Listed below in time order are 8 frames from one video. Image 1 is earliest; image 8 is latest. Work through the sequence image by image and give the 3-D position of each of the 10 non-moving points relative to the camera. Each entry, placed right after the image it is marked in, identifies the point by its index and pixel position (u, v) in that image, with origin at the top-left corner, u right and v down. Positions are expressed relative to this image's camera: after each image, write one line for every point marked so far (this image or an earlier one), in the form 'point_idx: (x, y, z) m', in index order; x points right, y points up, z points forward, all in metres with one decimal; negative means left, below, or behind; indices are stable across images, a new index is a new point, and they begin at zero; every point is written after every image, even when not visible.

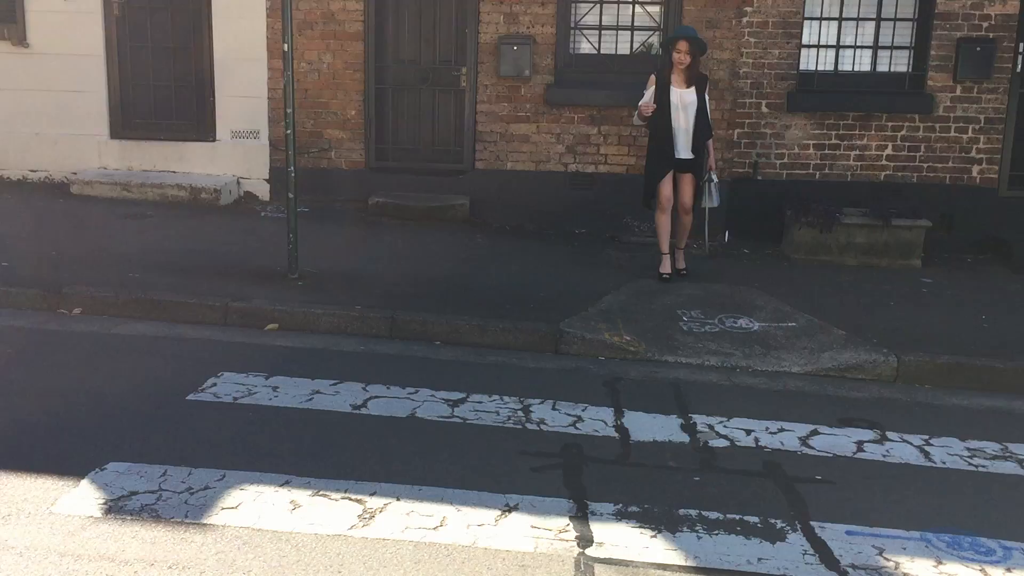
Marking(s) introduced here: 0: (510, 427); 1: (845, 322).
0: (0.0, -0.7, +4.7) m
1: (+2.4, -0.2, +6.9) m
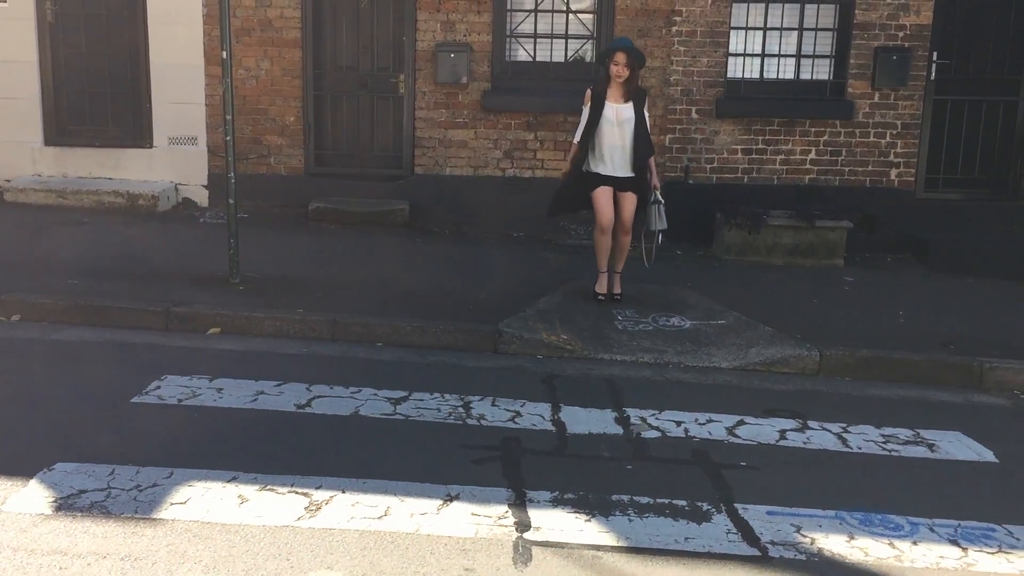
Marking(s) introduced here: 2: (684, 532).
0: (-0.3, -0.7, +4.9) m
1: (+1.9, -0.2, +7.2) m
2: (+0.7, -0.9, +3.7) m
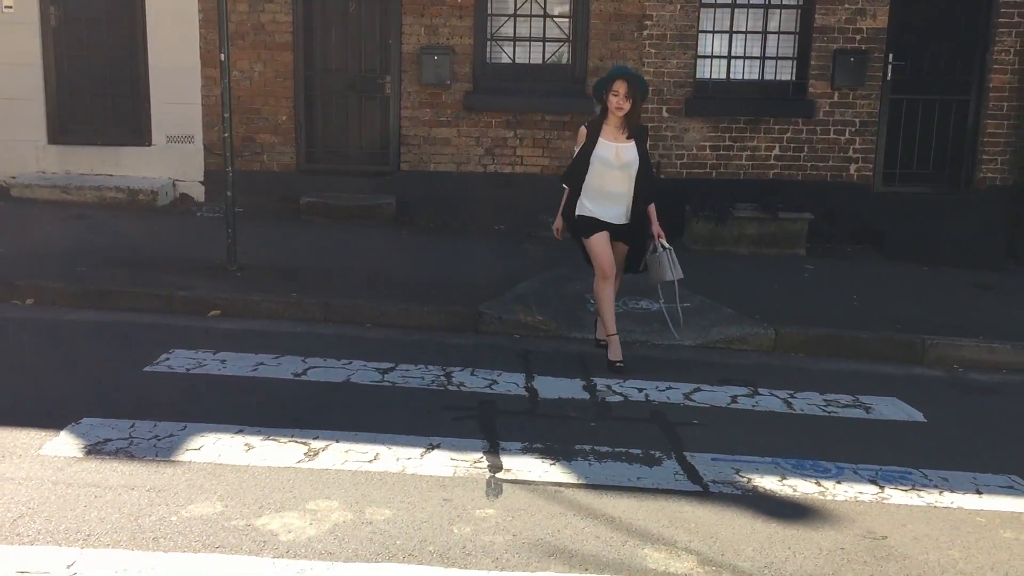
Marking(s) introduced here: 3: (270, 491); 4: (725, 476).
0: (-0.4, -0.6, +5.4) m
1: (+1.8, -0.1, +7.7) m
2: (+0.5, -0.8, +4.3) m
3: (-0.9, -0.8, +3.8) m
4: (+1.0, -0.8, +4.3) m
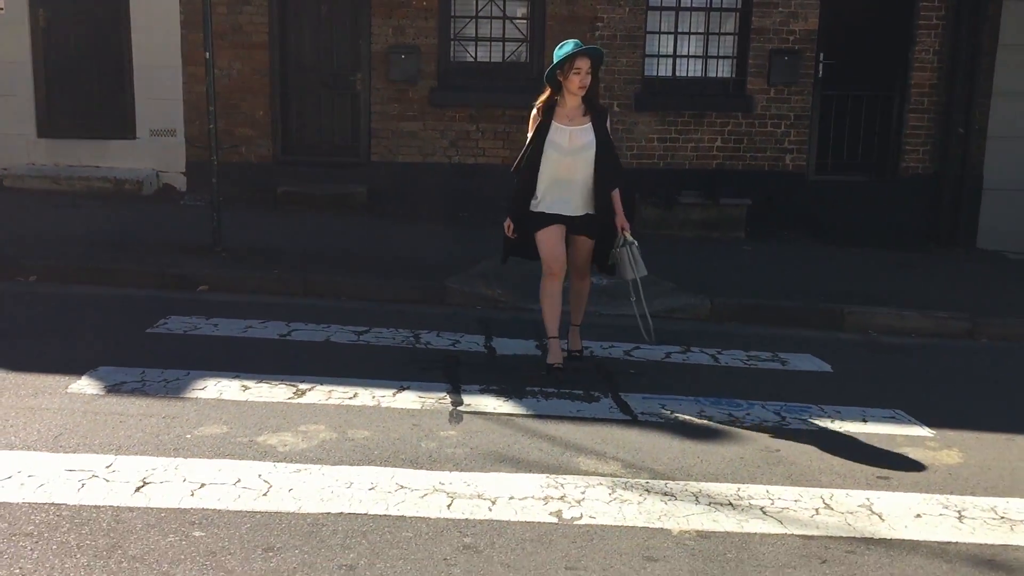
0: (-0.7, -0.4, +6.1) m
1: (+1.4, +0.1, +8.5) m
2: (+0.3, -0.6, +5.0) m
3: (-1.1, -0.6, +4.5) m
4: (+0.7, -0.6, +5.1) m
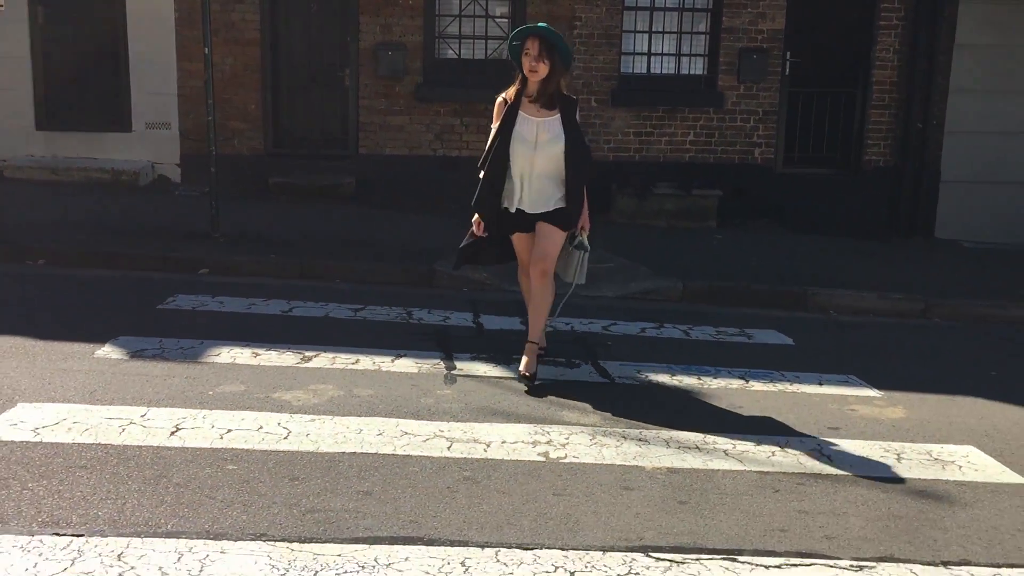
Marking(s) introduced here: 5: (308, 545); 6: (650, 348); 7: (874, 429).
0: (-0.8, -0.2, +6.6) m
1: (+1.3, +0.2, +9.0) m
2: (+0.3, -0.5, +5.5) m
3: (-1.2, -0.5, +4.9) m
4: (+0.7, -0.5, +5.6) m
5: (-0.6, -0.8, +3.1) m
6: (+0.9, -0.4, +6.3) m
7: (+1.8, -0.7, +4.8) m
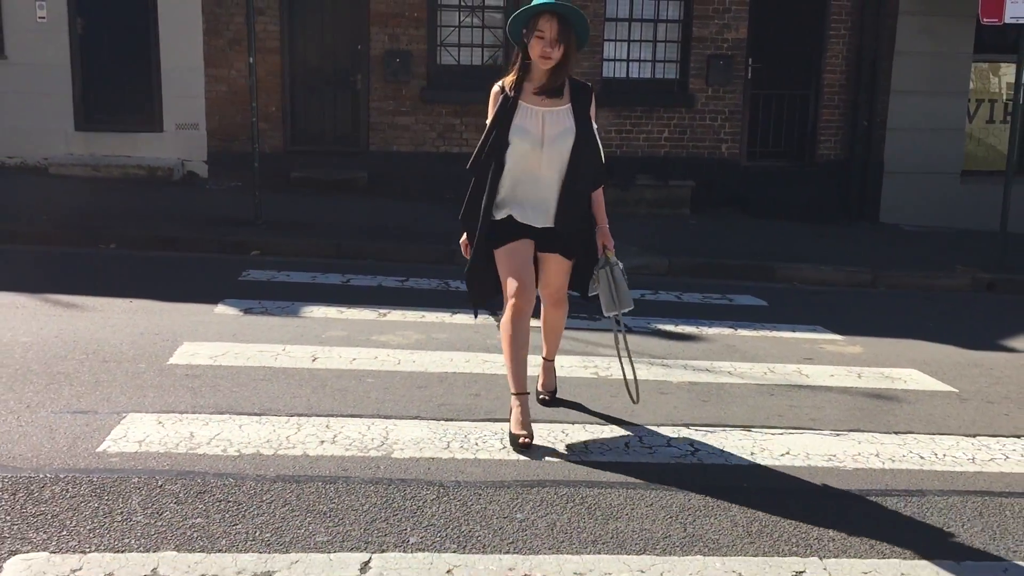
0: (-0.6, 0.0, +7.8) m
1: (+1.3, +0.5, +10.4) m
2: (+0.5, -0.2, +6.8) m
3: (-0.9, -0.2, +6.1) m
4: (+0.9, -0.3, +6.9) m
5: (-0.3, -0.6, +4.3) m
6: (+1.1, -0.2, +7.6) m
7: (+2.1, -0.5, +6.2) m
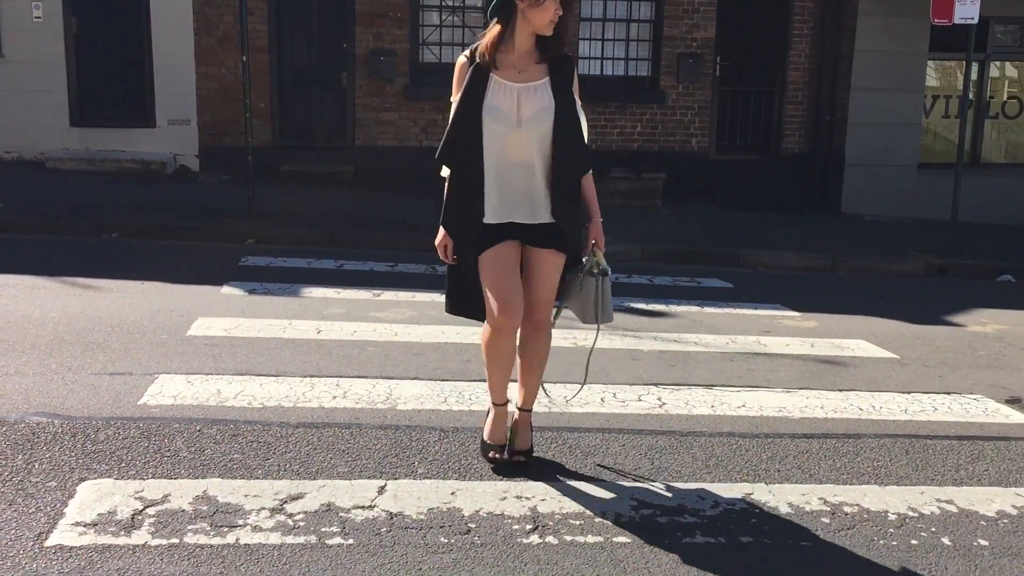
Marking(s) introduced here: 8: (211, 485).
0: (-0.7, +0.1, +8.3) m
1: (+1.1, +0.6, +10.9) m
2: (+0.4, -0.1, +7.3) m
3: (-1.0, -0.1, +6.7) m
4: (+0.8, -0.1, +7.5) m
5: (-0.3, -0.5, +4.9) m
6: (+1.0, 0.0, +8.2) m
7: (+2.0, -0.3, +6.8) m
8: (-1.1, -0.7, +3.4) m
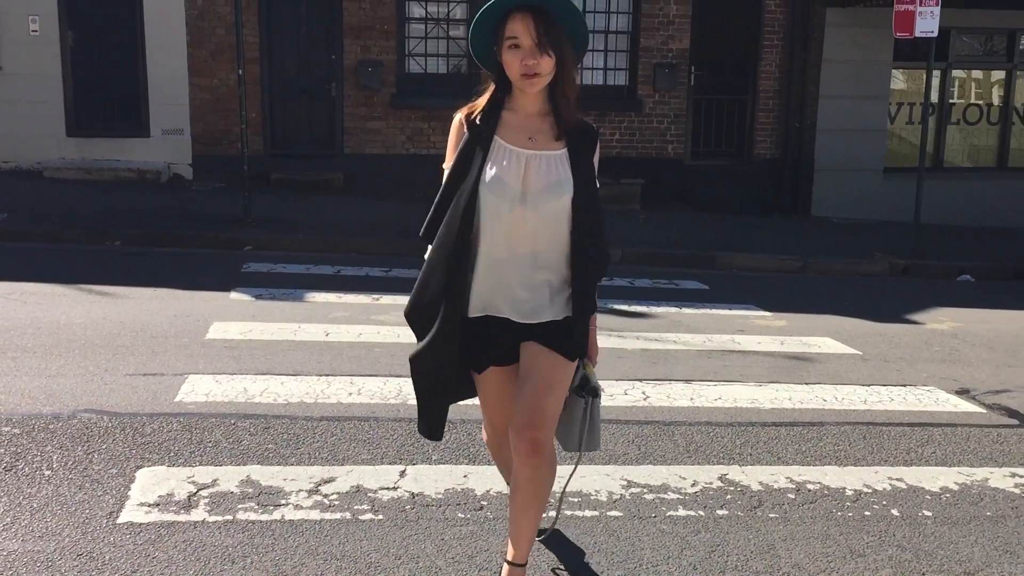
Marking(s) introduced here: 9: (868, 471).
0: (-0.8, +0.1, +8.8) m
1: (+1.0, +0.6, +11.4) m
2: (+0.3, -0.1, +7.8) m
3: (-1.1, -0.2, +7.1) m
4: (+0.7, -0.1, +7.9) m
5: (-0.3, -0.5, +5.3) m
6: (+0.9, 0.0, +8.7) m
7: (+1.9, -0.3, +7.3) m
8: (-1.0, -0.7, +3.8) m
9: (+1.6, -0.8, +4.3) m
